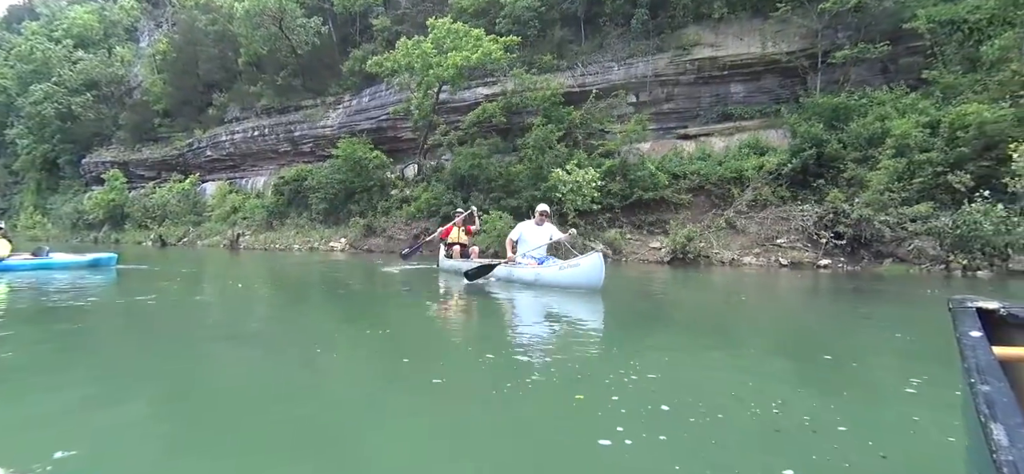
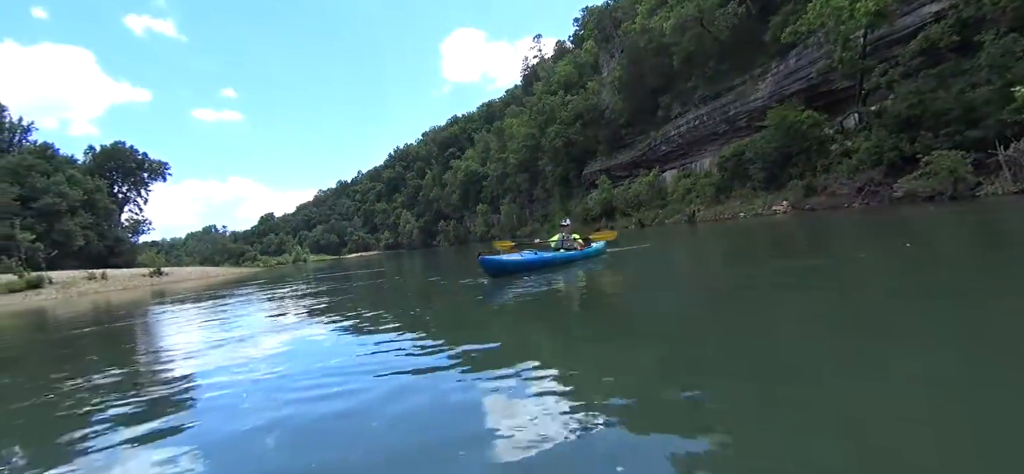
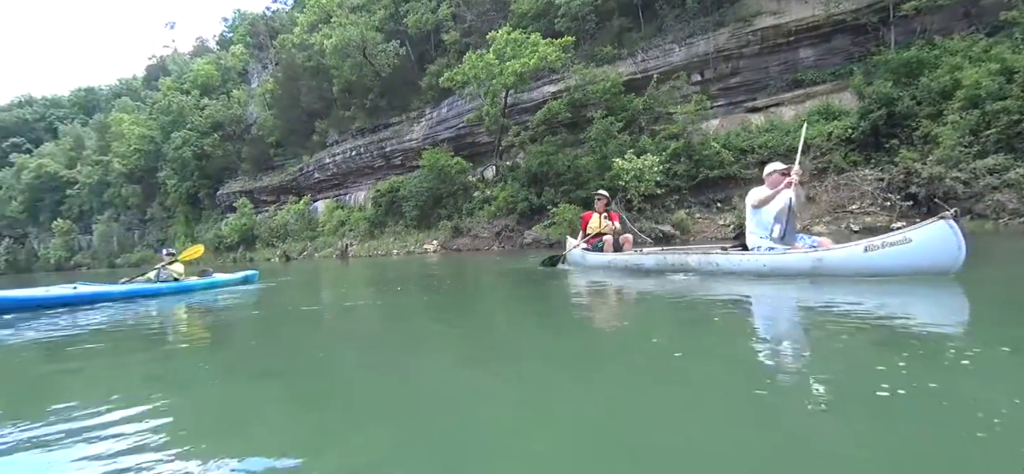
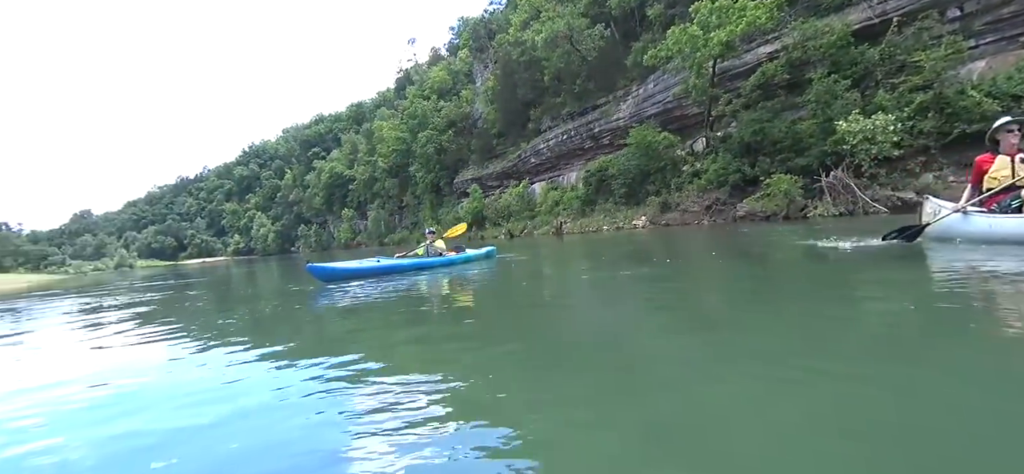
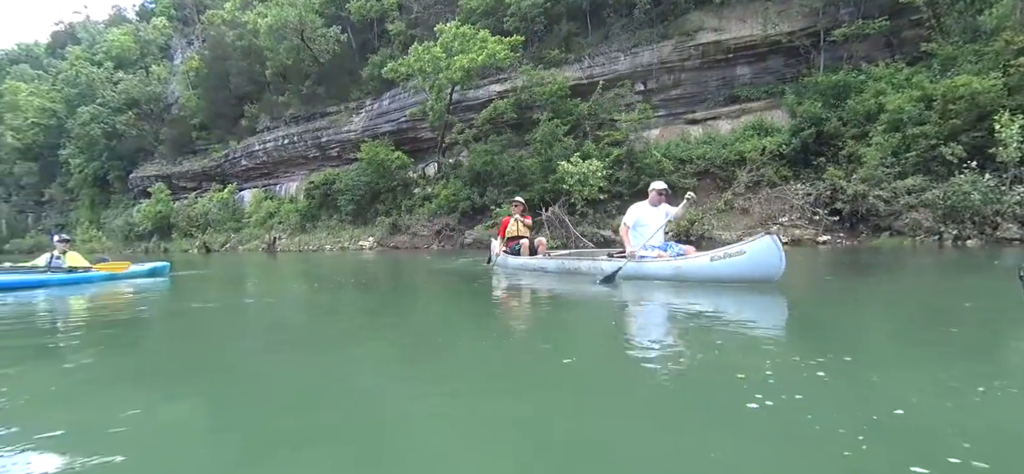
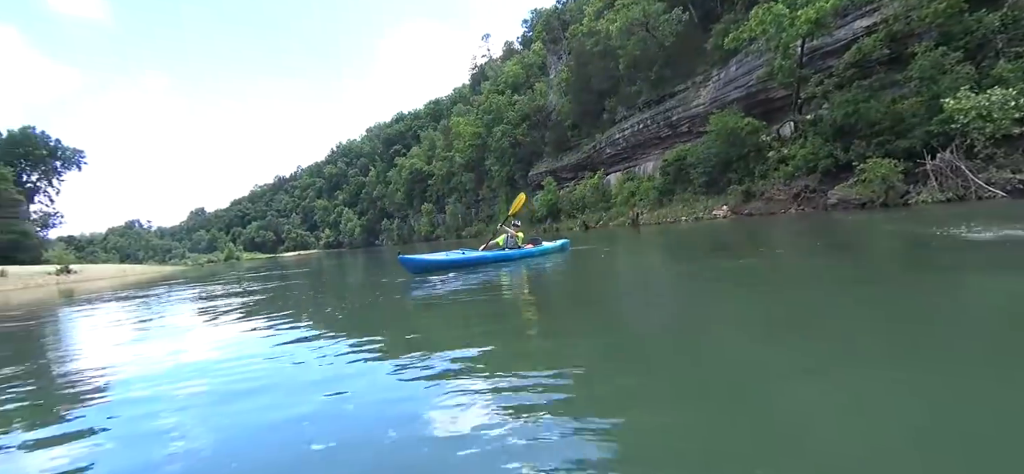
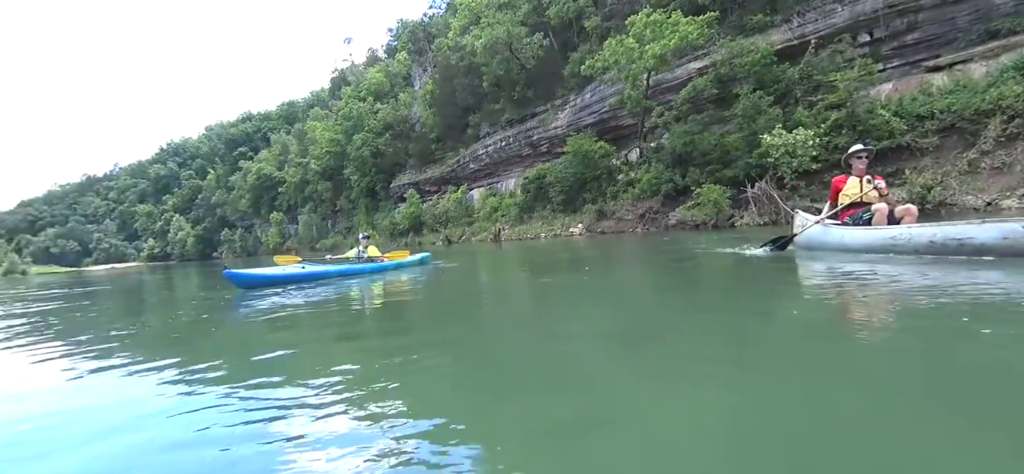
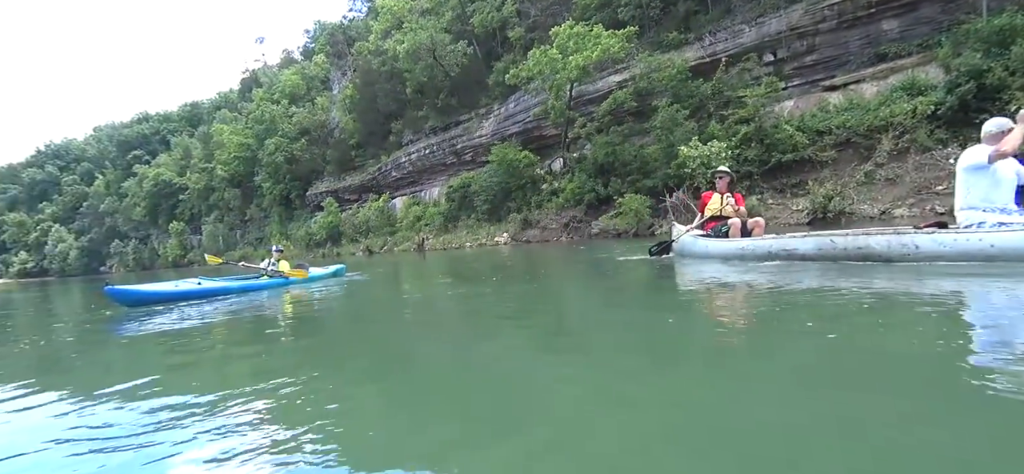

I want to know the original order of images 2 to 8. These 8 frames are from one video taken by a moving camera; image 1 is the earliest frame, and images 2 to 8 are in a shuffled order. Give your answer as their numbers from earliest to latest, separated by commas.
5, 3, 8, 7, 4, 6, 2
